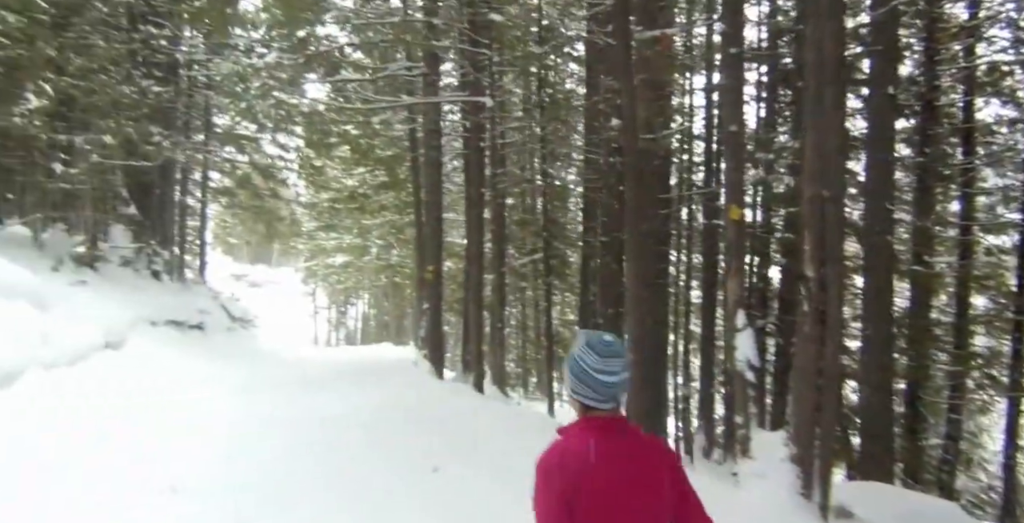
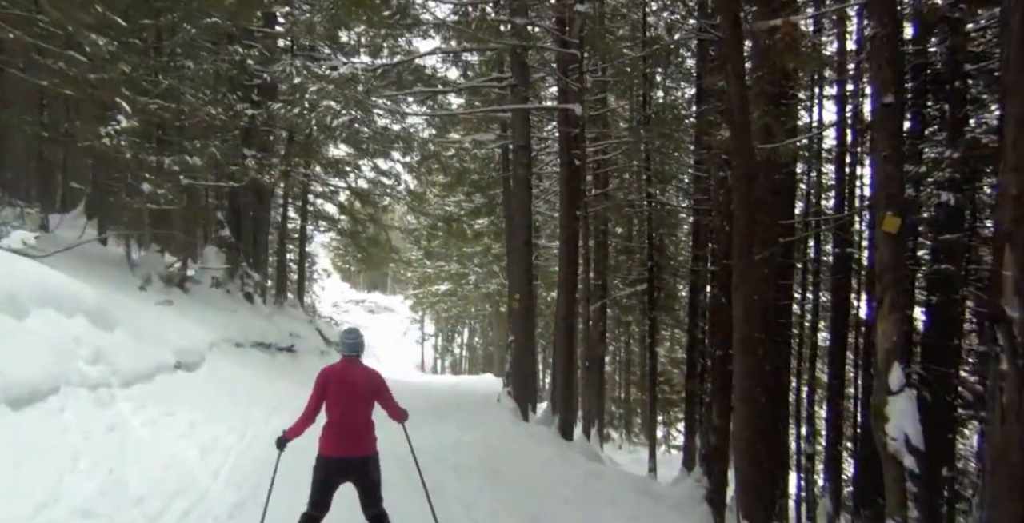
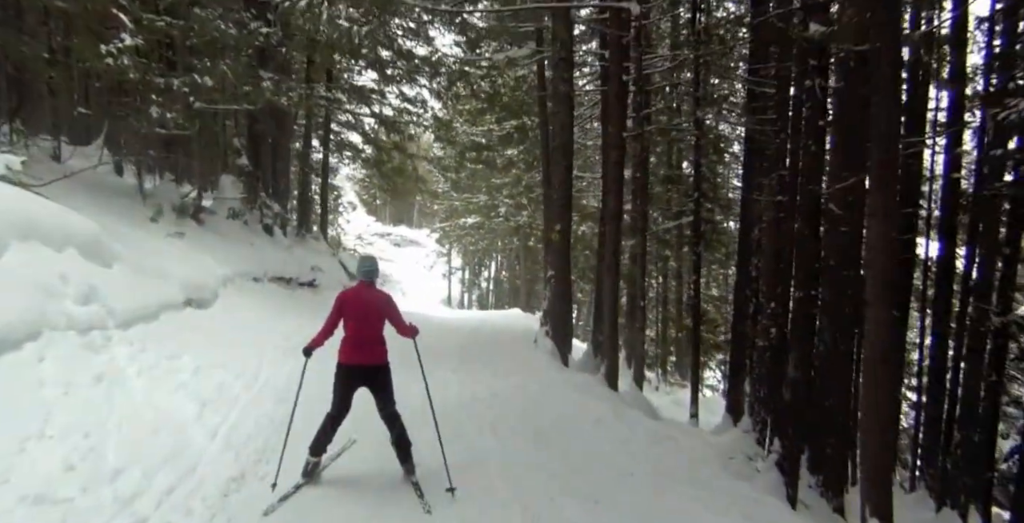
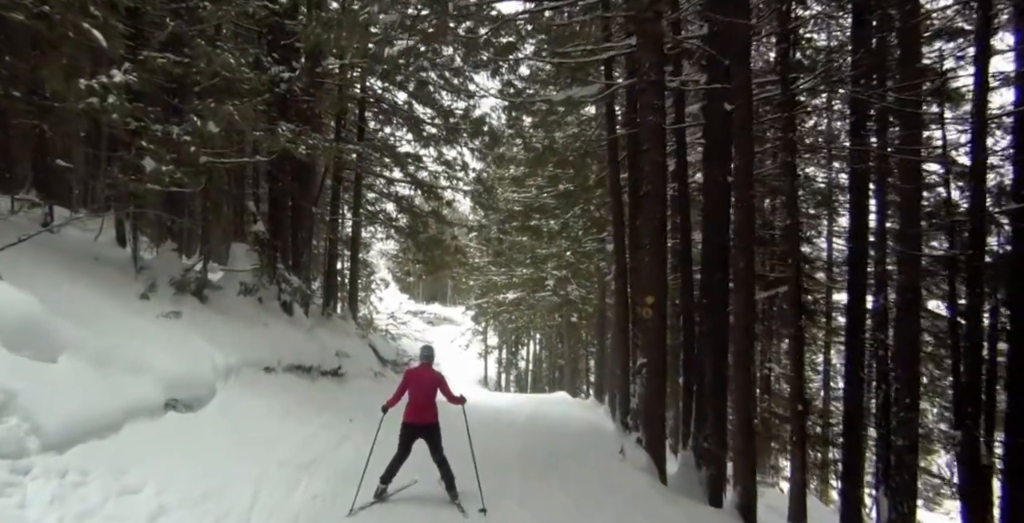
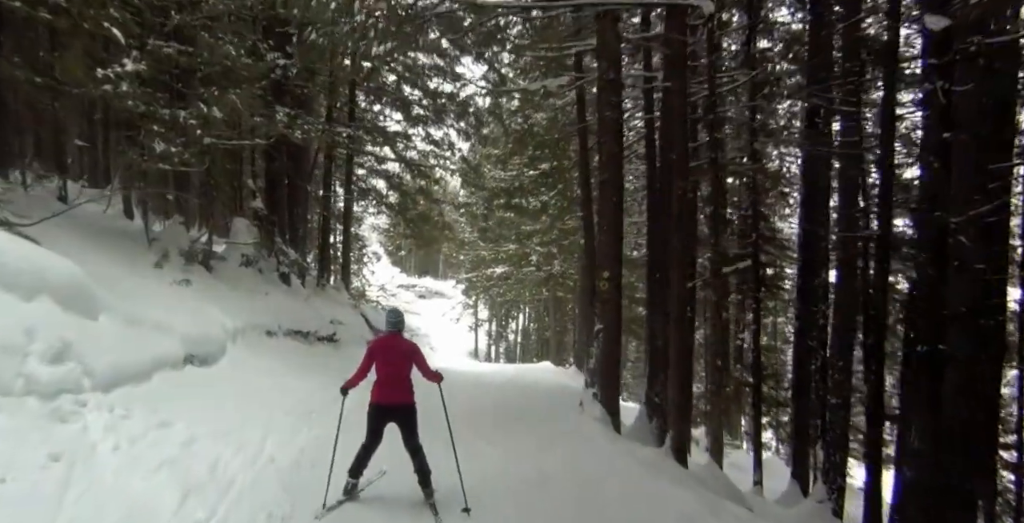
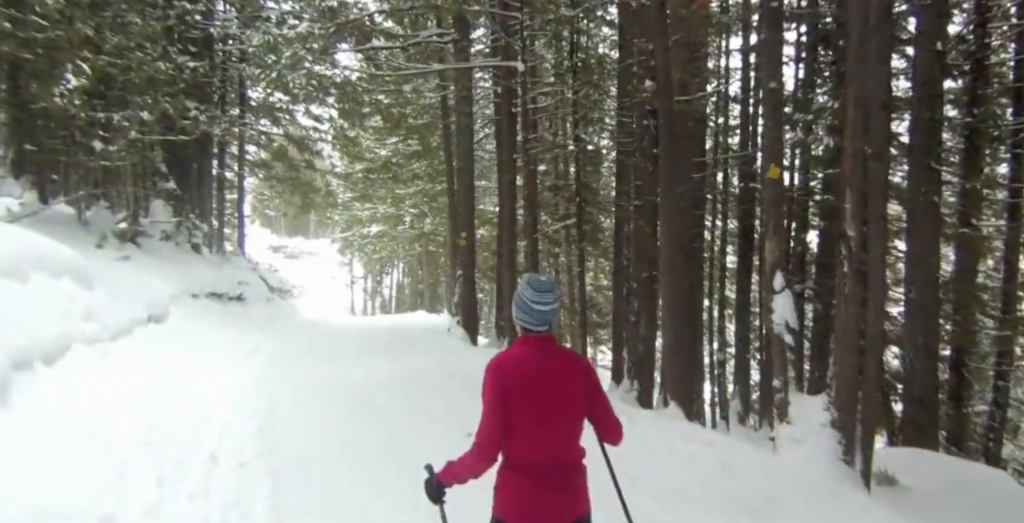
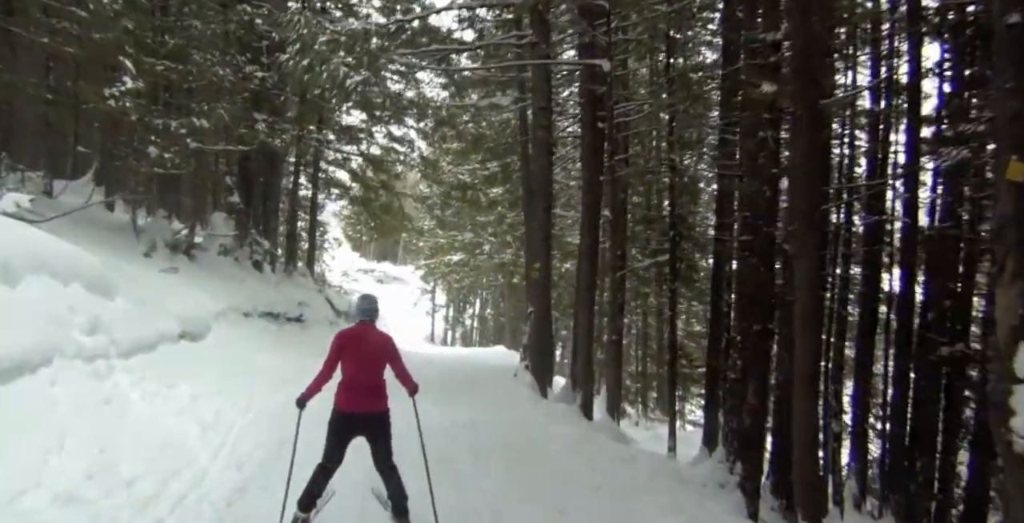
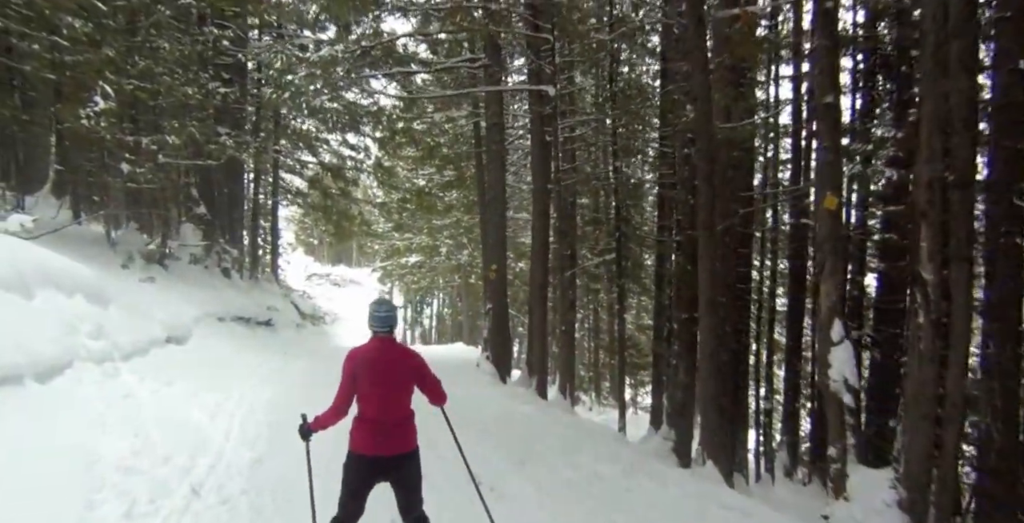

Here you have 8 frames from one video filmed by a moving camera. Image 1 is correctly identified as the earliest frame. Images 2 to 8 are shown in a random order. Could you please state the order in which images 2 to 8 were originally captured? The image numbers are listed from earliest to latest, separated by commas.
6, 8, 2, 7, 3, 5, 4
